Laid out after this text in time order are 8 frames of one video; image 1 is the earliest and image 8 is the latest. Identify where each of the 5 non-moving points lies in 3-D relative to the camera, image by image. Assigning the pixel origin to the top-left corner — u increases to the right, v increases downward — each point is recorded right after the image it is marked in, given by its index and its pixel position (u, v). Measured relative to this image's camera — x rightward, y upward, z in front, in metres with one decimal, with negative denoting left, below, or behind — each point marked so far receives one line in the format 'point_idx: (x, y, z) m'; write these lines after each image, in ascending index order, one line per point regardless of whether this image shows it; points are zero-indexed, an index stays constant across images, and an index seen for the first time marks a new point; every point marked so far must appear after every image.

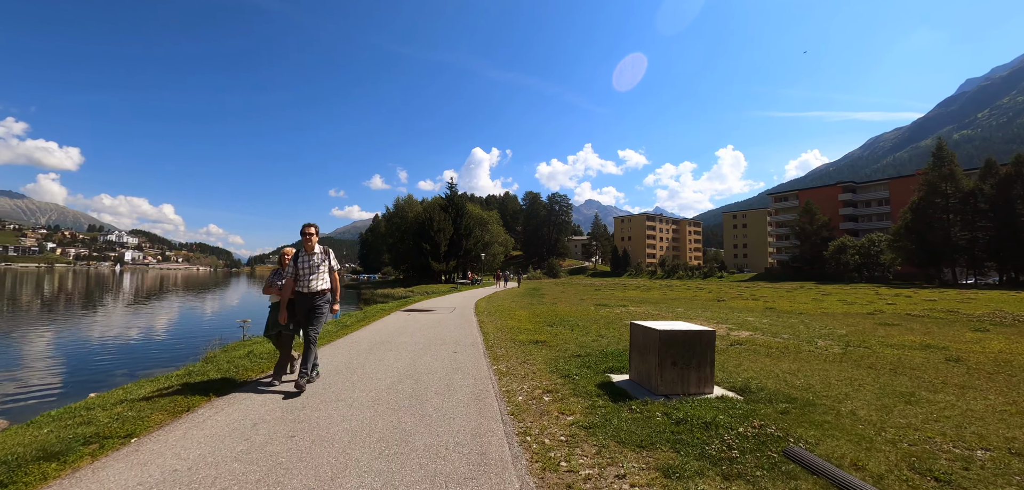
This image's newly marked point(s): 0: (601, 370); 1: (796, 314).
0: (+1.5, -2.1, +6.6) m
1: (+12.8, -3.1, +18.4) m
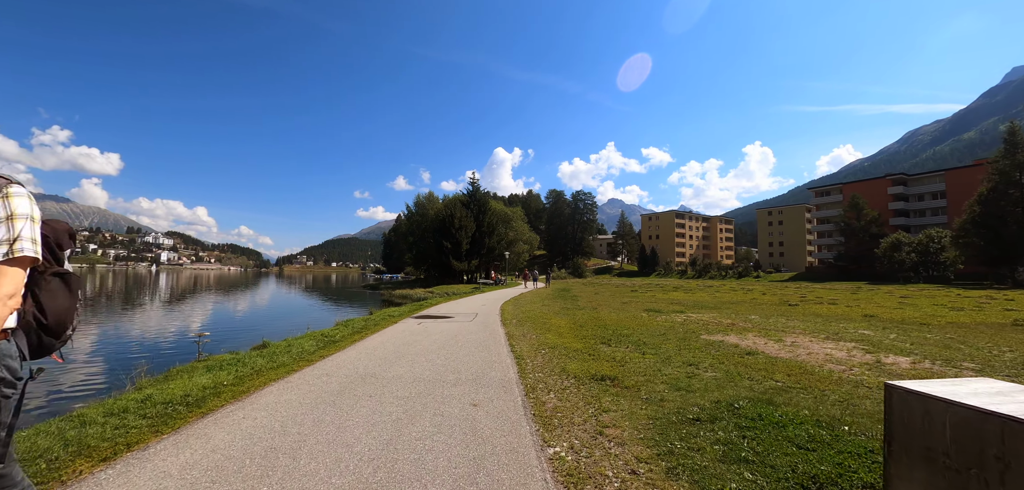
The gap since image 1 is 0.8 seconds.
0: (+2.1, -1.8, +3.2) m
1: (+14.0, -2.8, +14.3) m
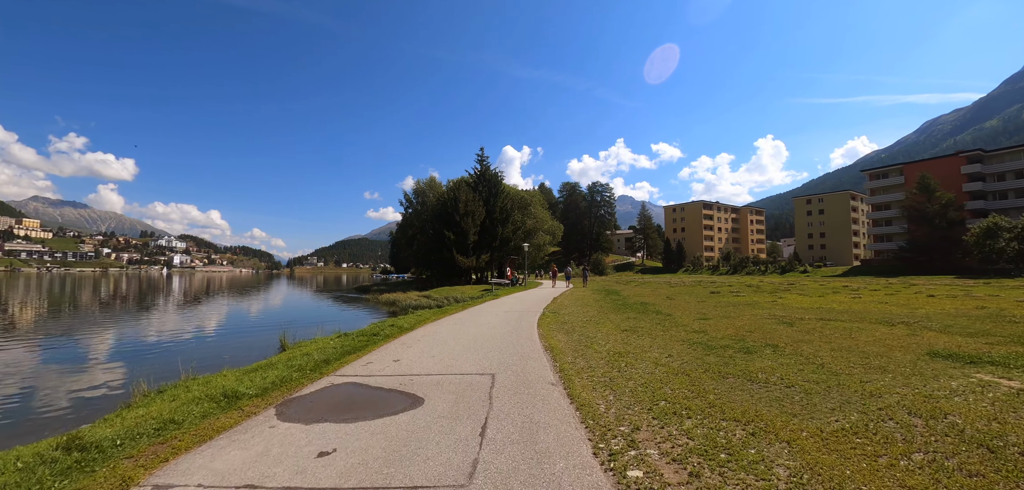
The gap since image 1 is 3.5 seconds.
0: (+2.9, -0.9, -7.3) m
1: (+15.1, -1.7, +3.5) m
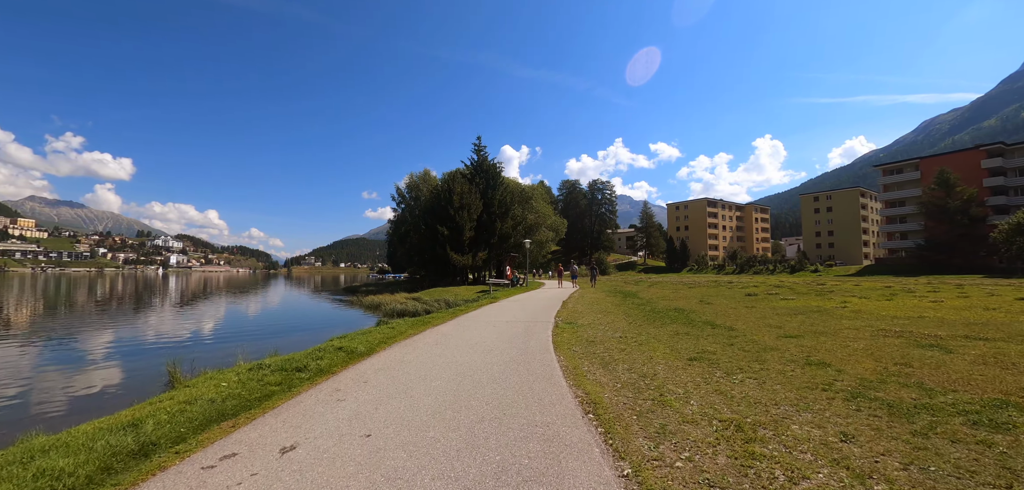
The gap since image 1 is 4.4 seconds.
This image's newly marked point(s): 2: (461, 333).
0: (+3.1, -0.6, -10.9) m
1: (+15.2, -1.4, 0.0) m
2: (-1.3, -2.2, +10.0) m
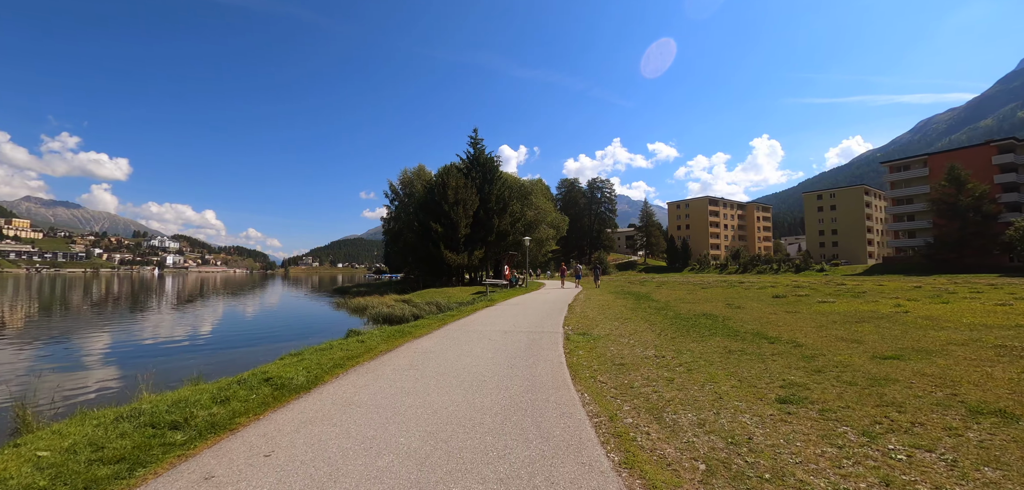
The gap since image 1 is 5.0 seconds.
0: (+3.2, -0.5, -13.0) m
1: (+15.3, -1.2, -2.1) m
2: (-1.3, -2.0, +7.9) m
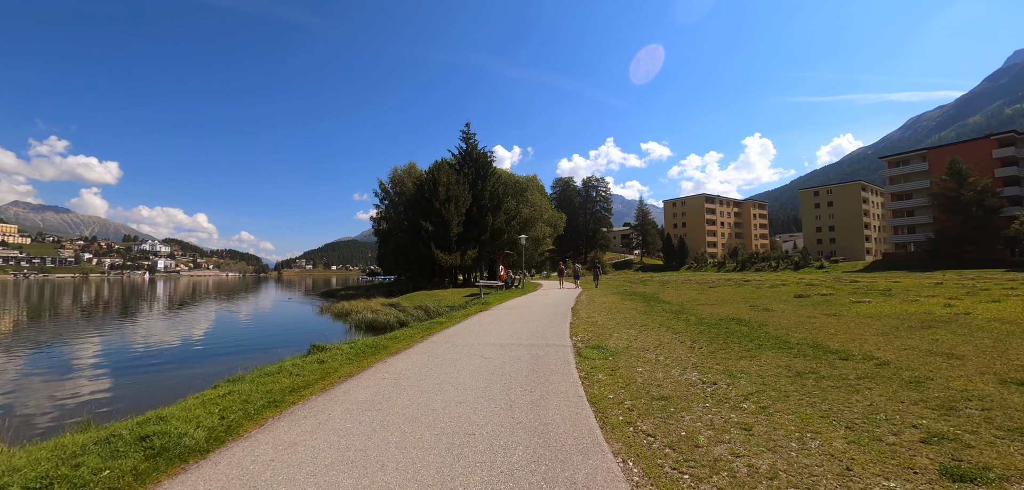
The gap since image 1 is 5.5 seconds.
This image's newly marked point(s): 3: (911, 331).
0: (+3.4, -0.3, -14.7) m
1: (+15.4, -0.9, -3.6) m
2: (-1.3, -1.9, +6.1) m
3: (+7.8, -1.7, +7.9) m
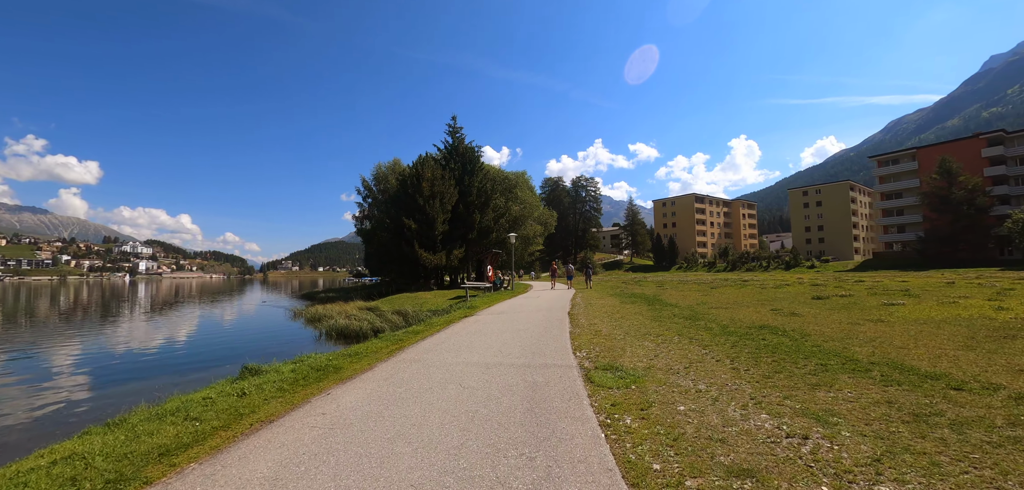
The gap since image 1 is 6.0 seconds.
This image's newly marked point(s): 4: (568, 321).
0: (+3.8, -0.1, -16.3) m
1: (+15.5, -0.8, -4.9) m
2: (-1.4, -1.8, +4.4) m
3: (+7.6, -1.5, +6.4) m
4: (+1.6, -2.1, +10.9) m
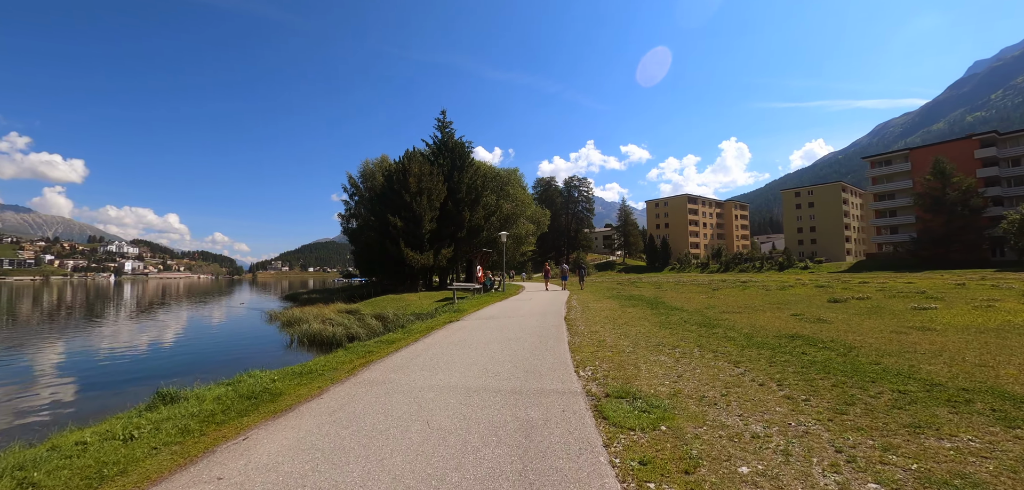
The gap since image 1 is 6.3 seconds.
0: (+4.1, 0.0, -17.5) m
1: (+15.6, -0.7, -5.9) m
2: (-1.5, -1.7, +3.1) m
3: (+7.4, -1.5, +5.2) m
4: (+1.4, -2.0, +9.6) m
